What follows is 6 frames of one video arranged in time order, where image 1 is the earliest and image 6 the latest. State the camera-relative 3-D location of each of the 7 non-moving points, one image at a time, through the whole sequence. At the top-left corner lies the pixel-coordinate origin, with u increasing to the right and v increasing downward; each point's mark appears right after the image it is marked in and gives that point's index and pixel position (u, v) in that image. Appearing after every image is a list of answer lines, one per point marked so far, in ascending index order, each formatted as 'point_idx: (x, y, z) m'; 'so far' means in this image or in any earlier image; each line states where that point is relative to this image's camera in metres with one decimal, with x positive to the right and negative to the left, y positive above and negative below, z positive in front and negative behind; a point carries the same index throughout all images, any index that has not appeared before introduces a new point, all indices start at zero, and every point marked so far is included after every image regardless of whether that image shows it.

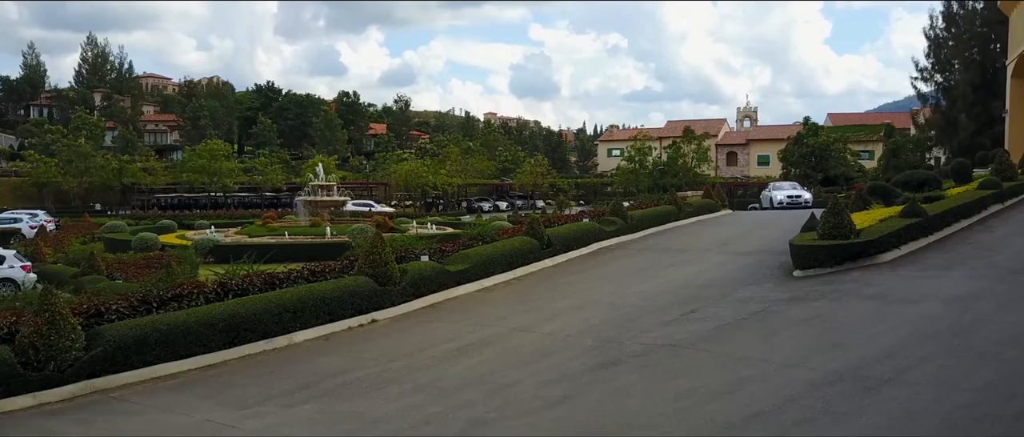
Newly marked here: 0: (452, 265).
0: (-1.2, -0.9, +14.5) m
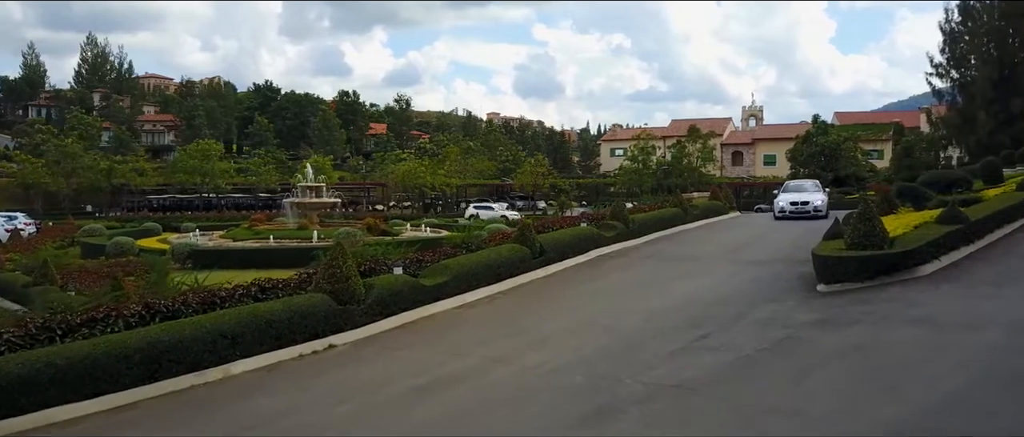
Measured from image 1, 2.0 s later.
0: (-1.4, -1.0, +12.8) m
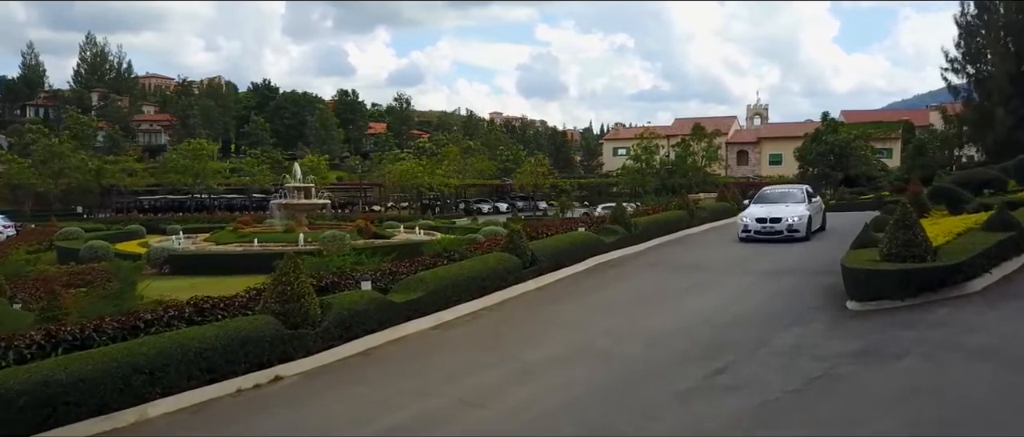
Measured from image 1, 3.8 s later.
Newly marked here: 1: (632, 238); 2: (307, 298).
0: (-1.7, -1.1, +11.2) m
1: (+3.0, -0.5, +19.5) m
2: (-2.6, -1.0, +9.7) m
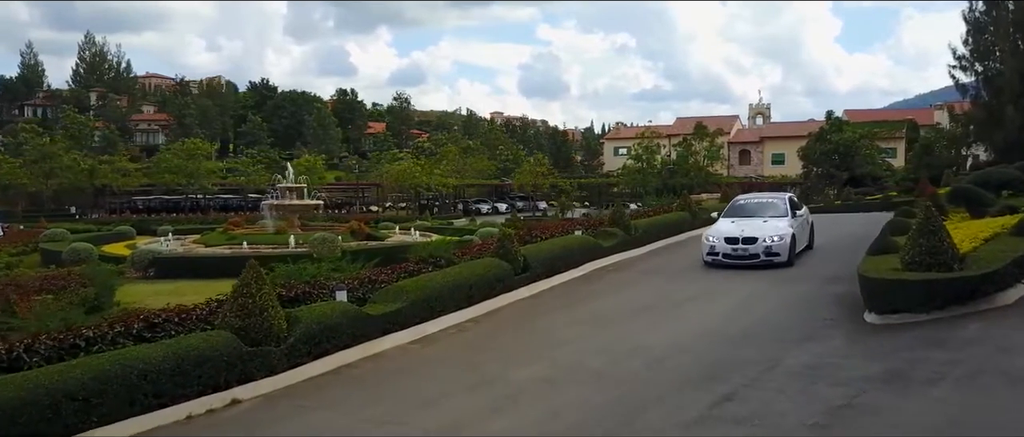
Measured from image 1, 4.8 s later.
0: (-1.8, -1.2, +10.3) m
1: (+2.9, -0.5, +18.6) m
2: (-2.7, -1.0, +8.8) m
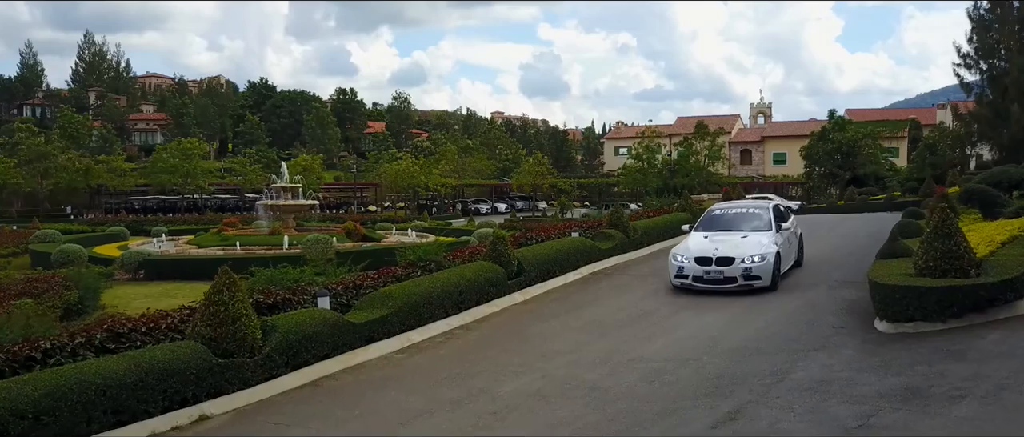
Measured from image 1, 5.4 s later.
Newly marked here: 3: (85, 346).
0: (-2.0, -1.2, +9.8) m
1: (+2.8, -0.6, +18.1) m
2: (-2.8, -1.1, +8.2) m
3: (-4.2, -1.3, +7.6) m
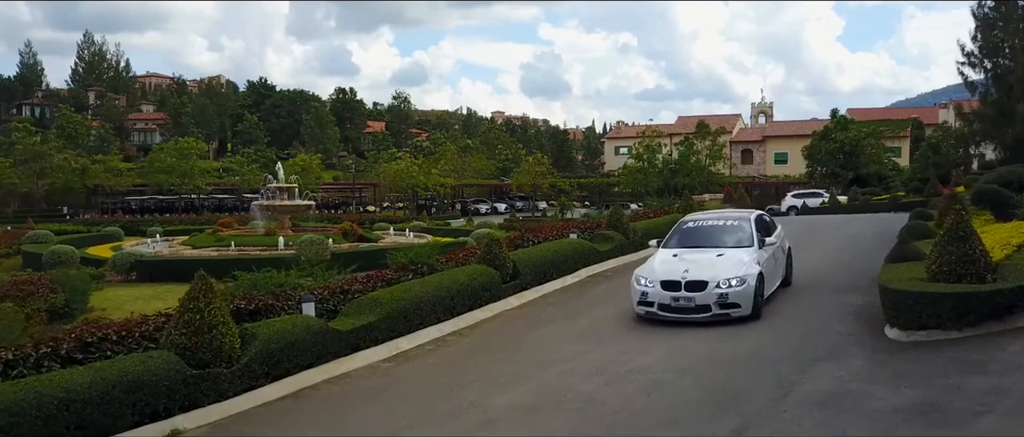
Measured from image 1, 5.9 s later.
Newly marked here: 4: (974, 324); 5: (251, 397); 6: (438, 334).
0: (-2.0, -1.2, +9.3) m
1: (+2.7, -0.6, +17.7) m
2: (-2.9, -1.1, +7.8) m
3: (-4.3, -1.3, +7.2) m
4: (+4.8, -1.1, +8.1) m
5: (-2.6, -1.8, +7.8) m
6: (-0.9, -1.5, +10.3) m
